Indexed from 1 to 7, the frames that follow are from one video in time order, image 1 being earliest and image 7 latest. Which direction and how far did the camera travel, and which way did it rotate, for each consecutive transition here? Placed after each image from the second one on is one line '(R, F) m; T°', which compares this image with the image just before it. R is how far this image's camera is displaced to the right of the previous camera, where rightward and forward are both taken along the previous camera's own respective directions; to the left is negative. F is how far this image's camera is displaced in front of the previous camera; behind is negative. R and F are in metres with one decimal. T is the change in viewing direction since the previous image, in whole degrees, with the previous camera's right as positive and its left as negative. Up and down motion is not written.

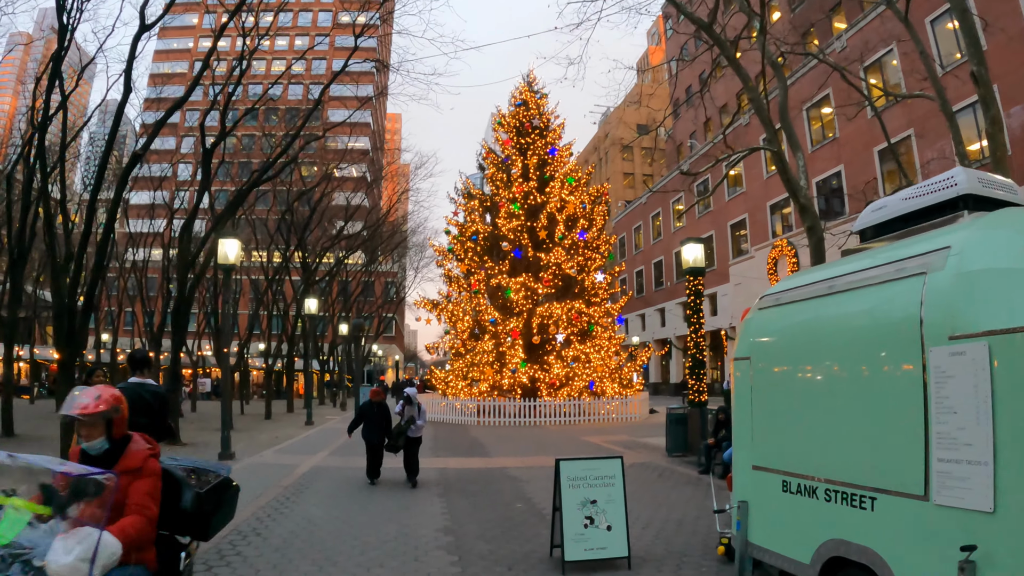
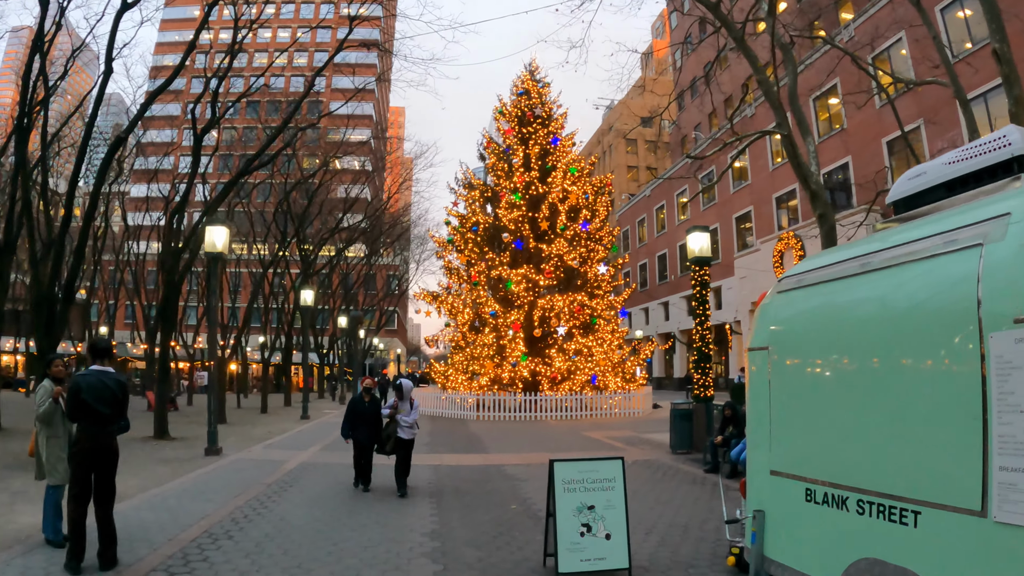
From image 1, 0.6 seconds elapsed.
(+0.1, +0.5) m; 0°
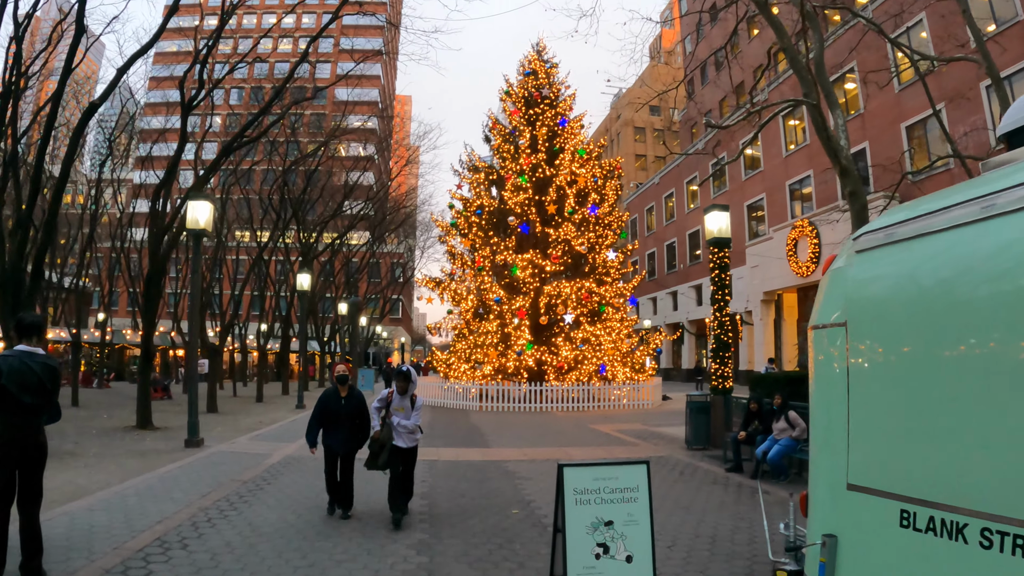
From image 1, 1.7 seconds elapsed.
(0.0, +0.8) m; -1°
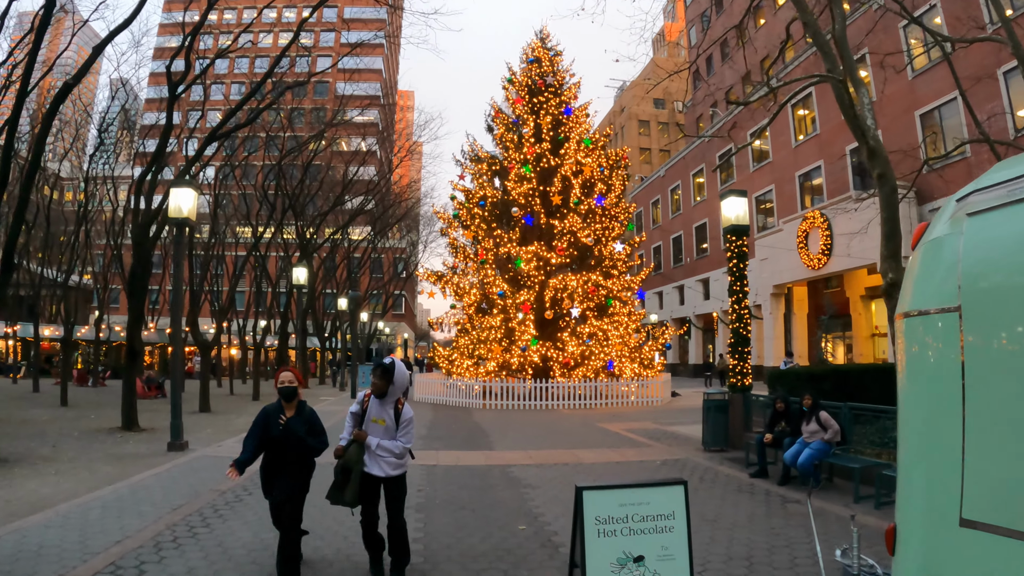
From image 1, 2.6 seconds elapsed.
(0.0, +0.7) m; 0°
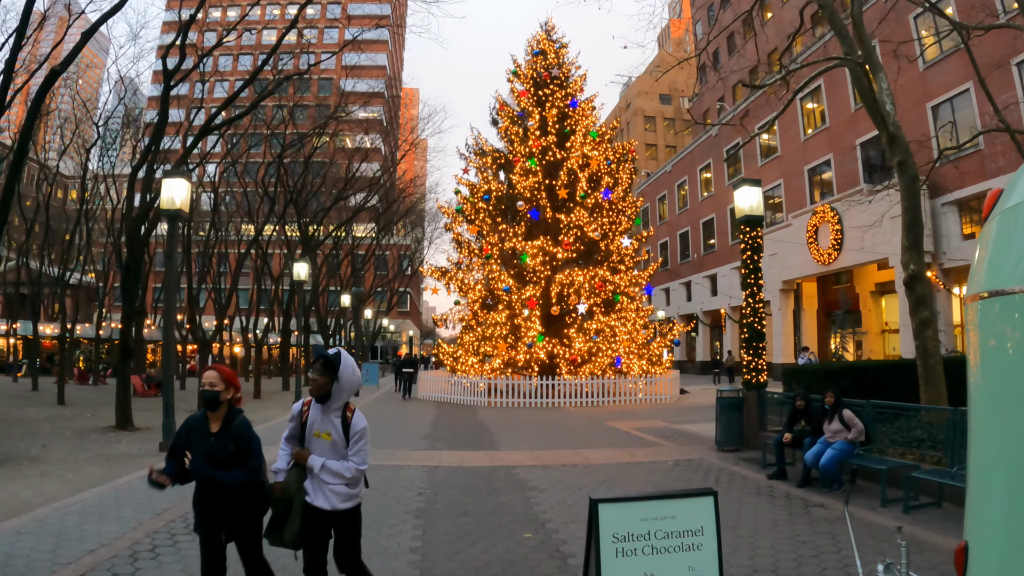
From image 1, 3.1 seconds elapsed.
(0.0, +0.4) m; 0°
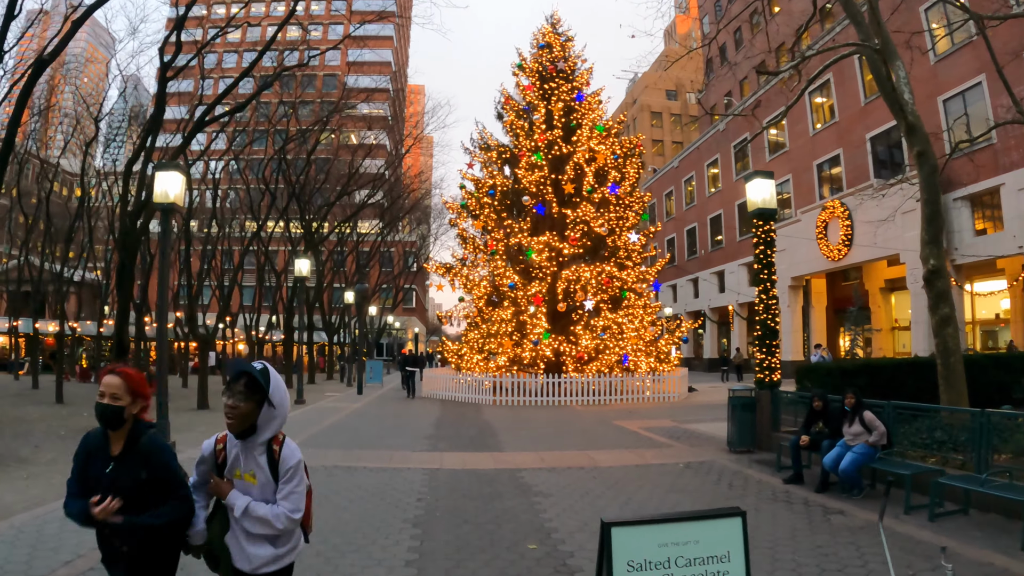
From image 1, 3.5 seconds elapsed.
(0.0, +0.3) m; 0°
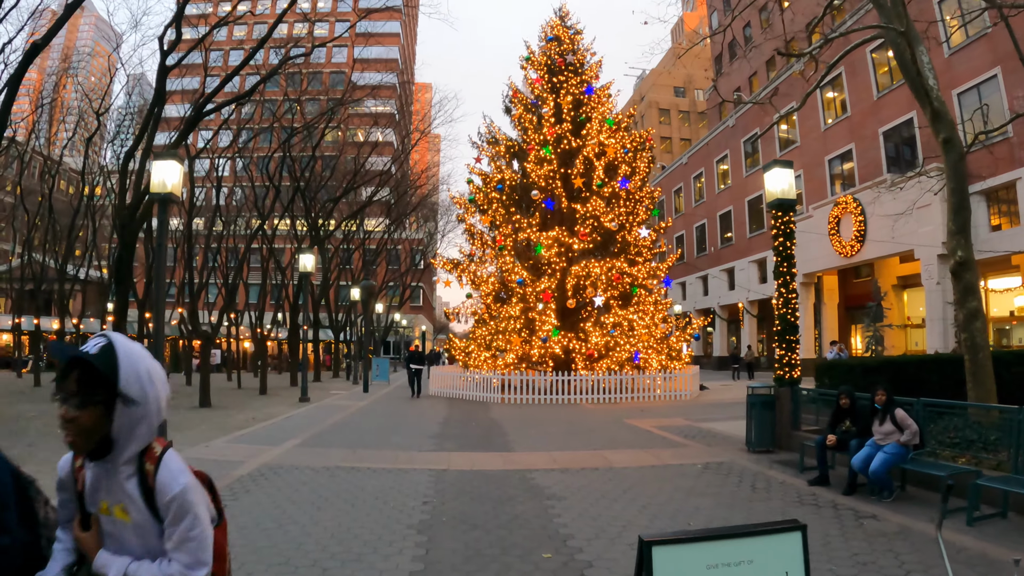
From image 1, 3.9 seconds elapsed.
(0.0, +0.3) m; -1°
